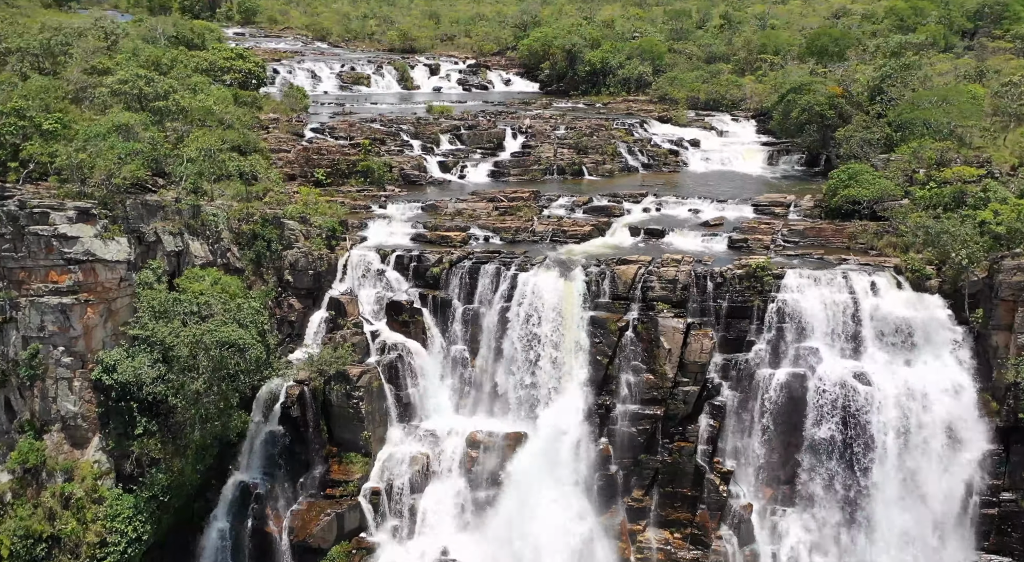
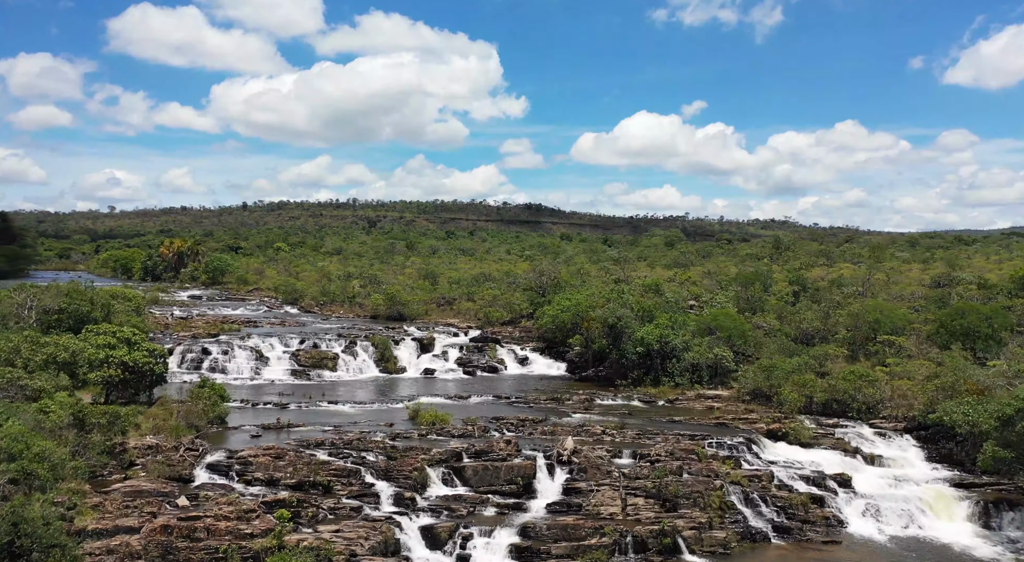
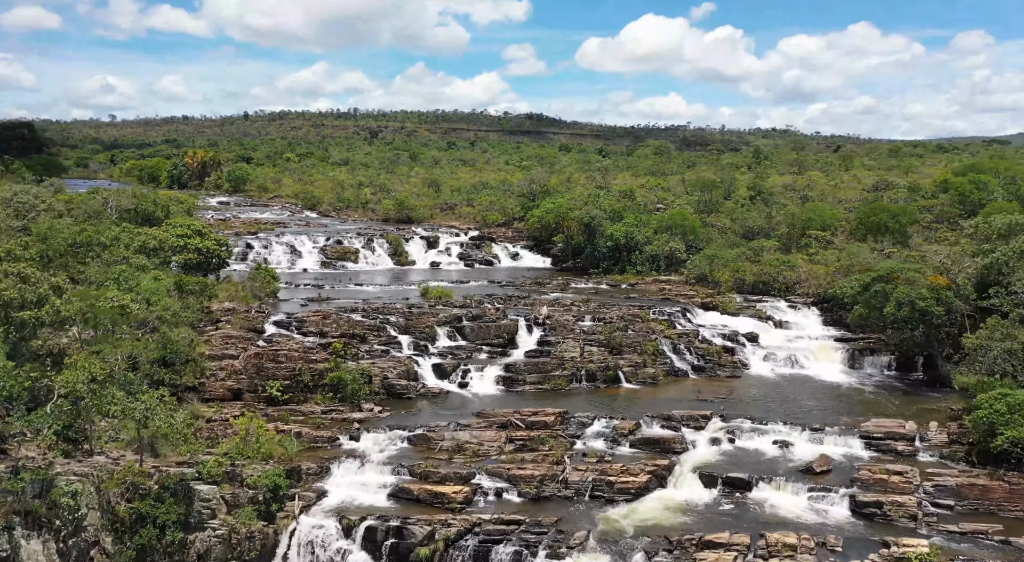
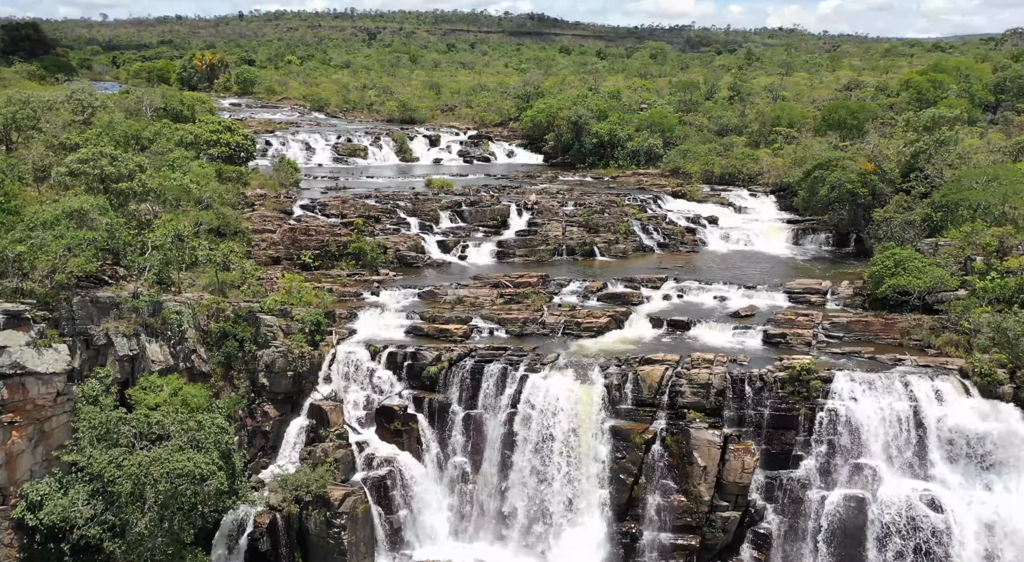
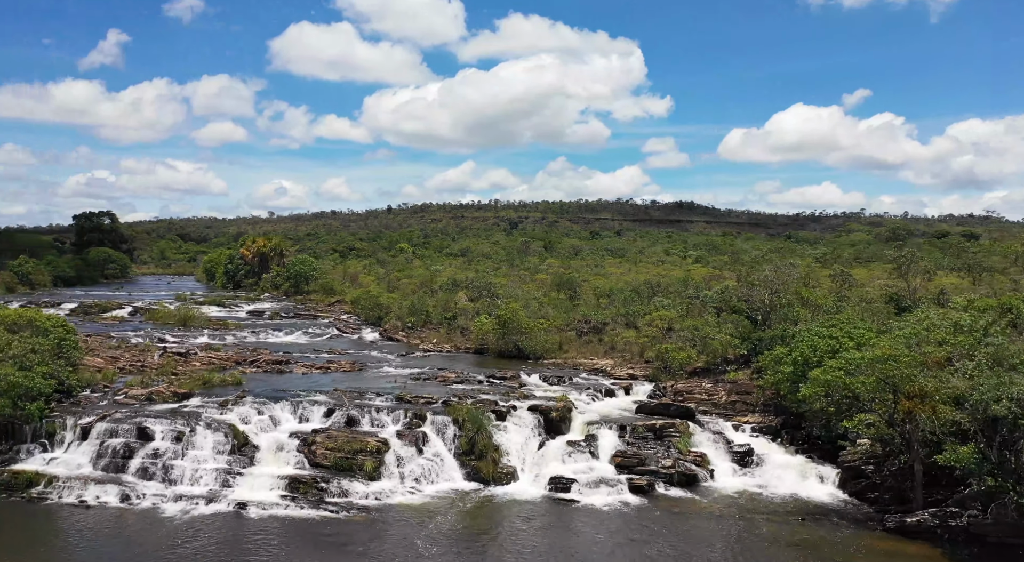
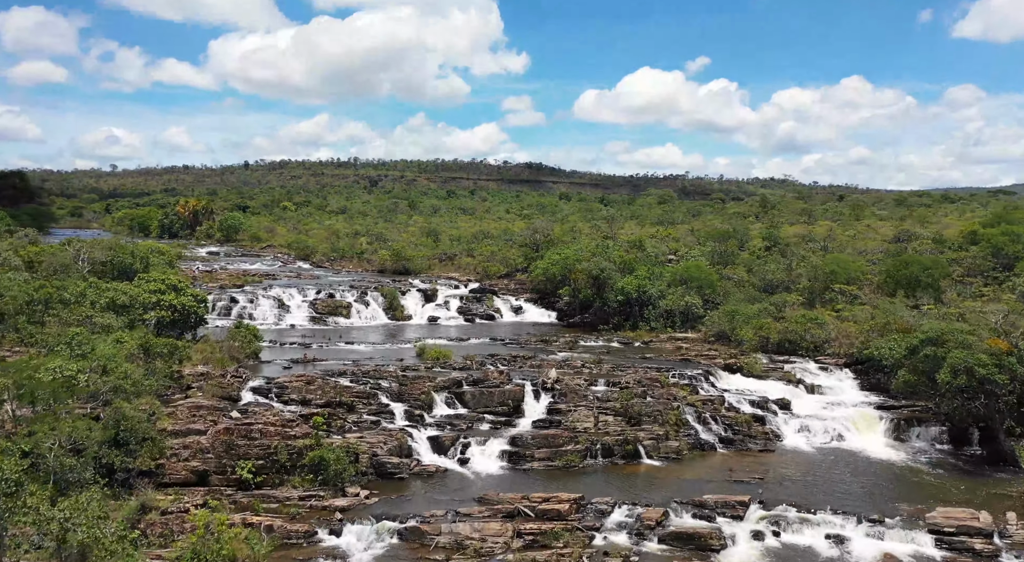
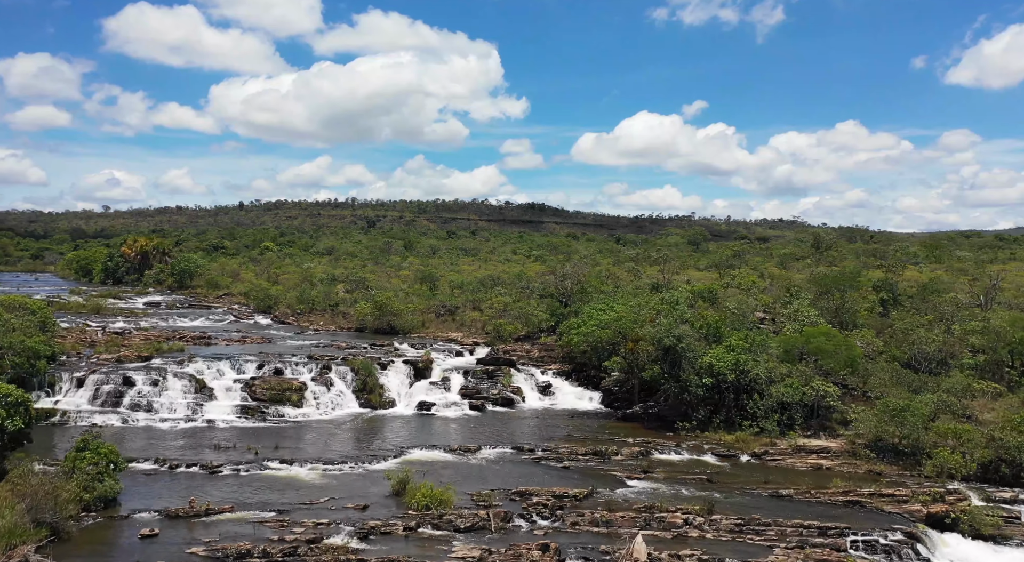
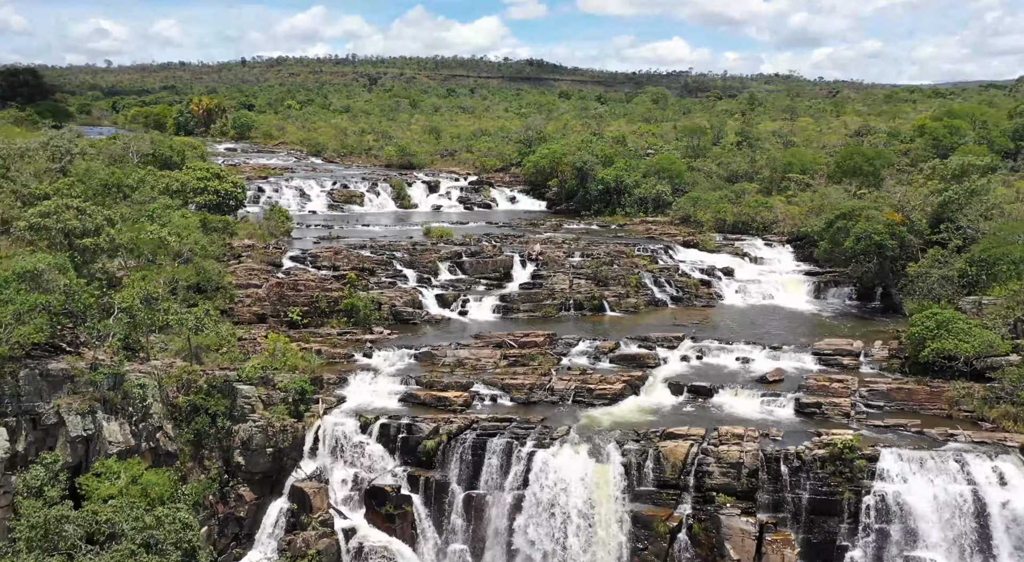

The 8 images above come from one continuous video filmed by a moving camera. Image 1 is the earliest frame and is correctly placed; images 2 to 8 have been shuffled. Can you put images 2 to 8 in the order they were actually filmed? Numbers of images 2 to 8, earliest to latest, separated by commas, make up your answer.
4, 8, 3, 6, 2, 7, 5
